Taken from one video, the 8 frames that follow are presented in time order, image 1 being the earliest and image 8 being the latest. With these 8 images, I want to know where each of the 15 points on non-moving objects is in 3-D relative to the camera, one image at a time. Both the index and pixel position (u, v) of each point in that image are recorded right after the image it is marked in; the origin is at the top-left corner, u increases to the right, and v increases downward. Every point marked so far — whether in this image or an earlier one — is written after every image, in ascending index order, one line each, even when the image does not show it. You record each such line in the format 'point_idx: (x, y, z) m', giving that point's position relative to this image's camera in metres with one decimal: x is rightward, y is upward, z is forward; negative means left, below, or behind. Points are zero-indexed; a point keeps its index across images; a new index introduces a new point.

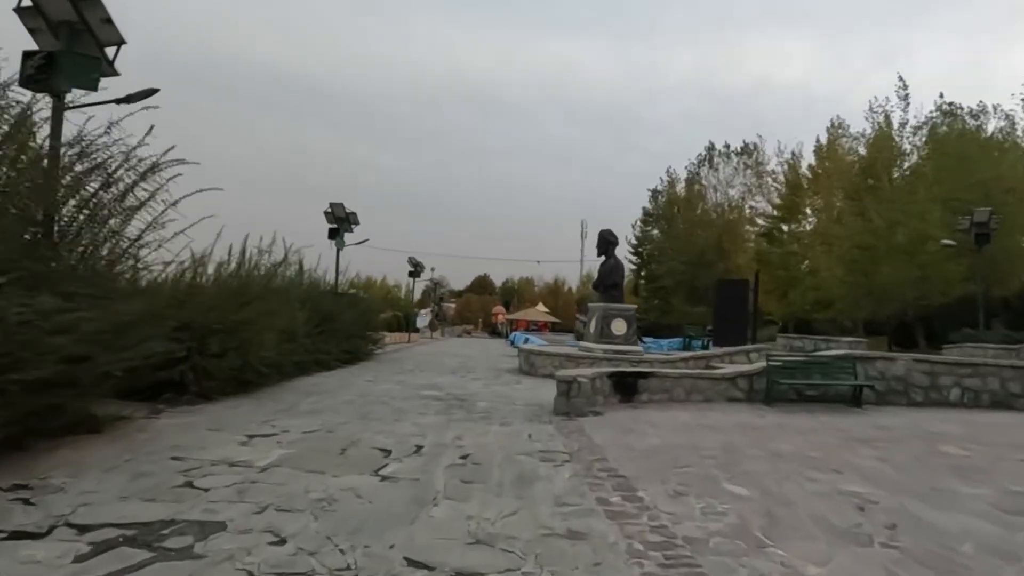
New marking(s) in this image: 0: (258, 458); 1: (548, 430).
0: (-2.1, -1.4, +5.5) m
1: (+0.4, -1.6, +7.6) m
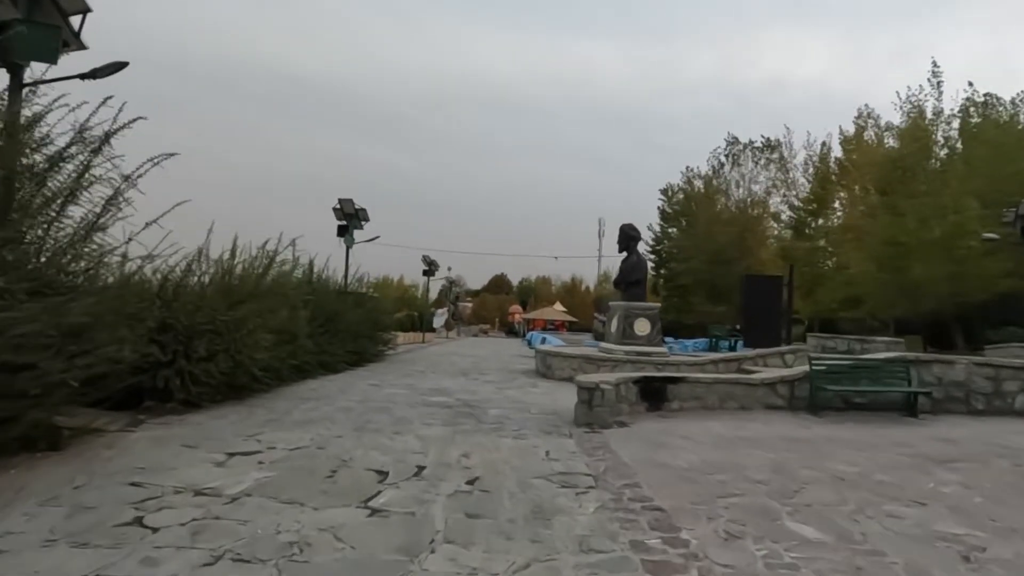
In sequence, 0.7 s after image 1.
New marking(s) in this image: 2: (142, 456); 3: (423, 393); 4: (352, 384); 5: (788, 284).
0: (-2.0, -1.4, +4.7) m
1: (+0.6, -1.6, +6.7) m
2: (-3.1, -1.4, +5.5) m
3: (-1.5, -1.7, +10.9) m
4: (-2.9, -1.7, +11.9) m
5: (+5.5, +0.1, +13.3) m
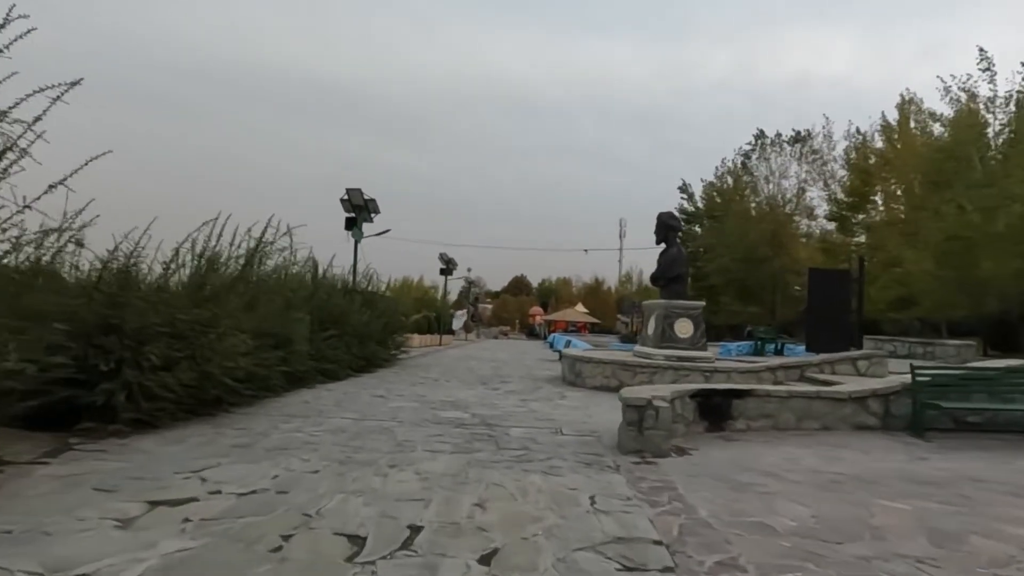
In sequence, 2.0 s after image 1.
0: (-1.8, -1.3, +3.1) m
1: (+0.8, -1.5, +5.0) m
2: (-2.9, -1.3, +3.9) m
3: (-1.1, -1.6, +9.3) m
4: (-2.5, -1.7, +10.3) m
5: (+6.0, +0.2, +11.4) m
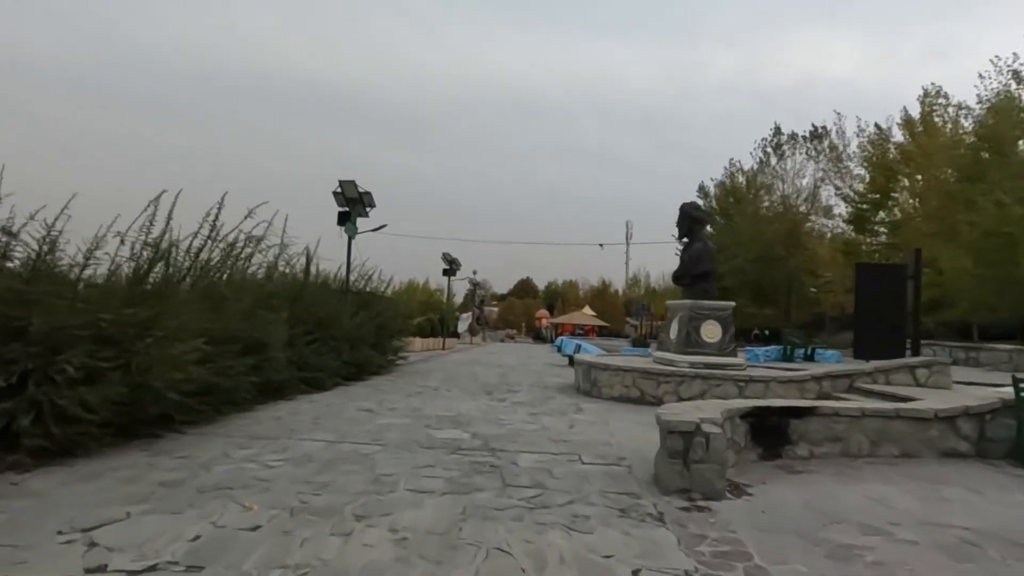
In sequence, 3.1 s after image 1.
0: (-1.8, -1.2, +1.8) m
1: (+0.9, -1.4, +3.6) m
2: (-2.8, -1.2, +2.6) m
3: (-1.0, -1.6, +8.0) m
4: (-2.4, -1.6, +9.0) m
5: (+6.1, +0.2, +10.0) m
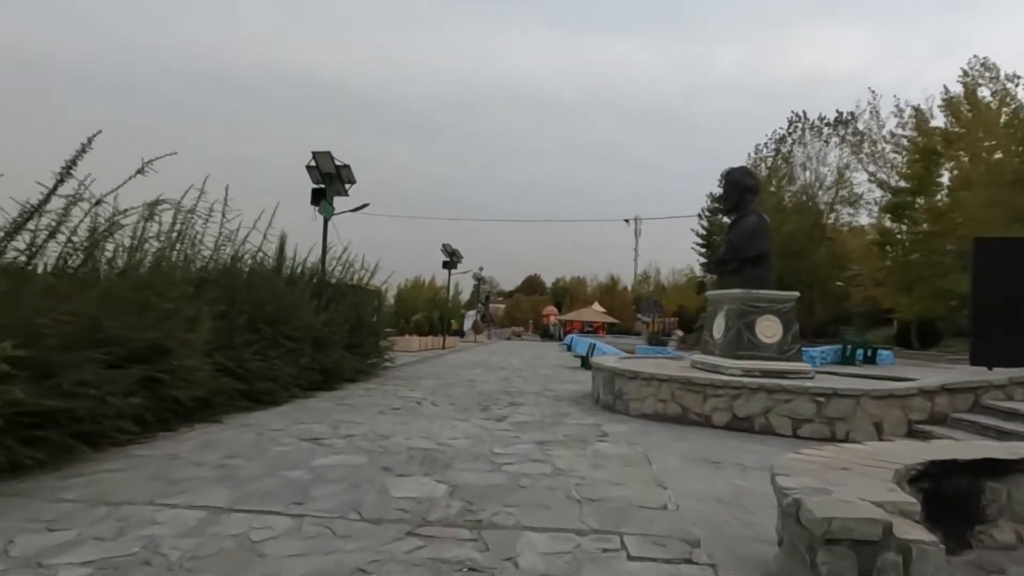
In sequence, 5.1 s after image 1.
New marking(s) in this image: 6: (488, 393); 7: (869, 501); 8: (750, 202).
0: (-1.9, -1.1, -0.7) m
1: (+0.8, -1.3, +1.2) m
2: (-2.9, -1.1, +0.2) m
3: (-1.0, -1.4, +5.5) m
4: (-2.4, -1.5, +6.6) m
5: (+6.1, +0.4, +7.5) m
6: (-0.4, -1.8, +11.4) m
7: (+1.3, -0.8, +2.5) m
8: (+3.5, +1.3, +9.8) m
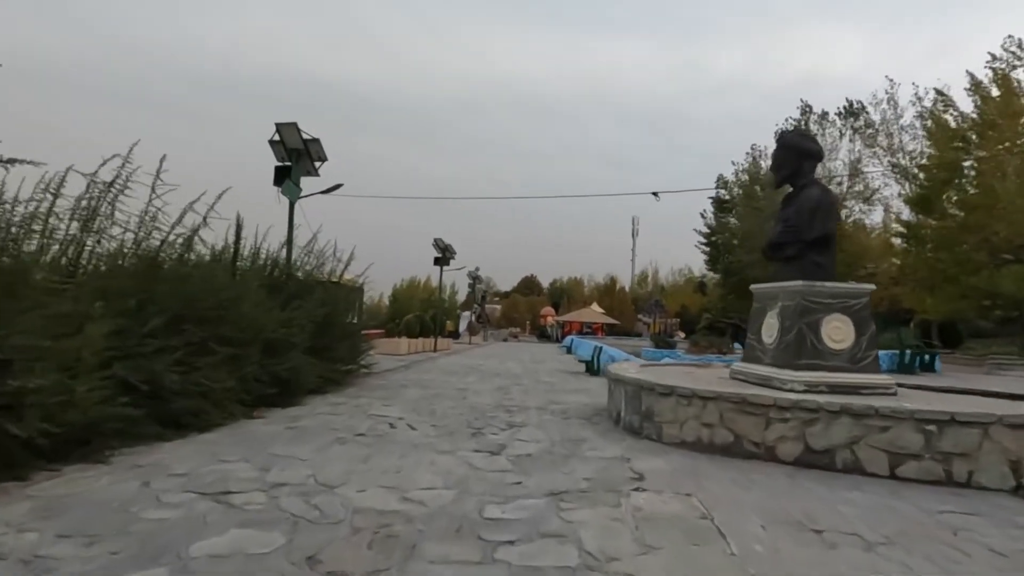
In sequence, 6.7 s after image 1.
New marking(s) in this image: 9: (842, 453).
0: (-1.8, -1.0, -2.7) m
1: (+0.9, -1.2, -0.8) m
2: (-2.8, -1.0, -1.9) m
3: (-1.0, -1.3, +3.5) m
4: (-2.4, -1.3, +4.5) m
5: (+6.1, +0.5, +5.5) m
6: (-0.4, -1.7, +9.4) m
7: (+1.4, -0.7, +0.5) m
8: (+3.5, +1.4, +7.8) m
9: (+2.9, -1.5, +5.9) m
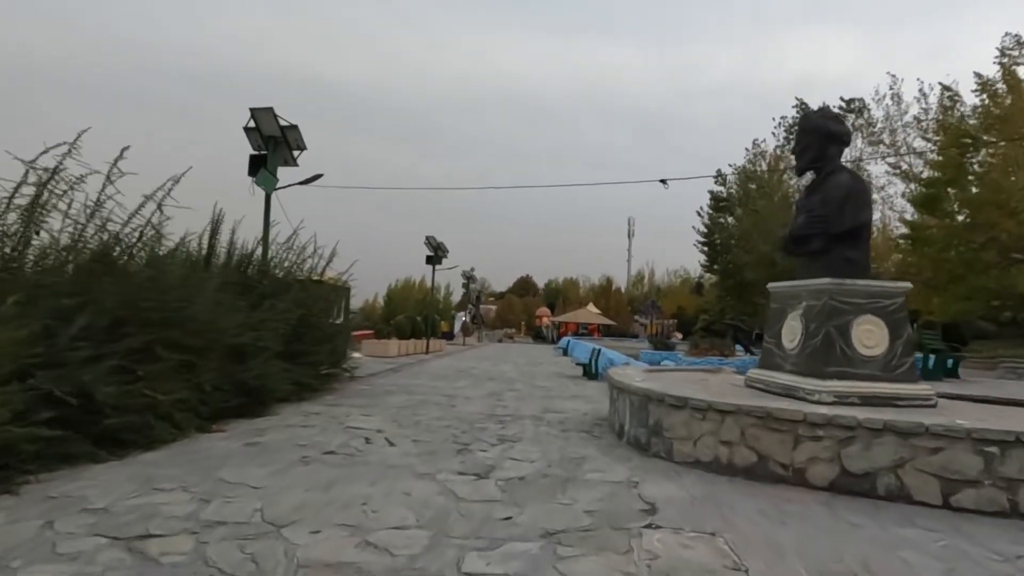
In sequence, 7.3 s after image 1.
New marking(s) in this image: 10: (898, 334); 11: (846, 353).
0: (-1.8, -0.9, -3.5) m
1: (+0.8, -1.1, -1.7) m
2: (-2.9, -1.0, -2.7) m
3: (-1.1, -1.3, +2.6) m
4: (-2.4, -1.3, +3.7) m
5: (+6.0, +0.5, +4.7) m
6: (-0.5, -1.7, +8.6) m
7: (+1.3, -0.7, -0.3) m
8: (+3.4, +1.4, +7.0) m
9: (+2.8, -1.4, +5.0) m
10: (+3.7, -0.5, +6.4) m
11: (+3.2, -0.6, +6.4) m
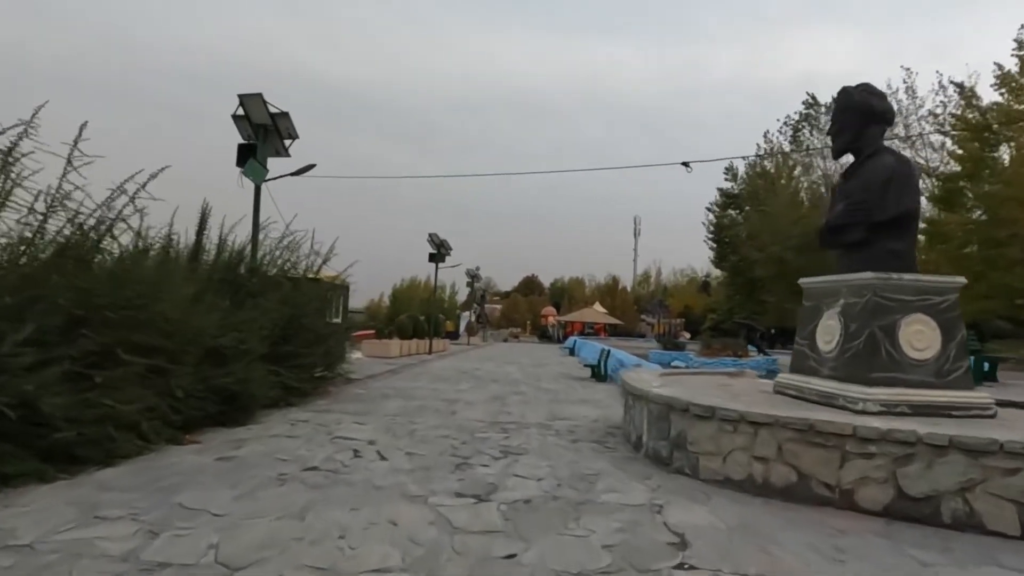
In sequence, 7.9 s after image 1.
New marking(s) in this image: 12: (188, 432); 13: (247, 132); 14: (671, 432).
0: (-1.9, -0.9, -4.2) m
1: (+0.8, -1.1, -2.4) m
2: (-2.9, -0.9, -3.4) m
3: (-1.0, -1.3, +2.0) m
4: (-2.4, -1.3, +3.0) m
5: (+6.0, +0.5, +4.0) m
6: (-0.5, -1.6, +7.9) m
7: (+1.3, -0.6, -1.0) m
8: (+3.5, +1.4, +6.3) m
9: (+2.9, -1.4, +4.3) m
10: (+3.8, -0.4, +5.7) m
11: (+3.3, -0.6, +5.7) m
12: (-3.2, -1.4, +6.6) m
13: (-4.1, +2.5, +10.5) m
14: (+1.4, -1.2, +5.8) m
